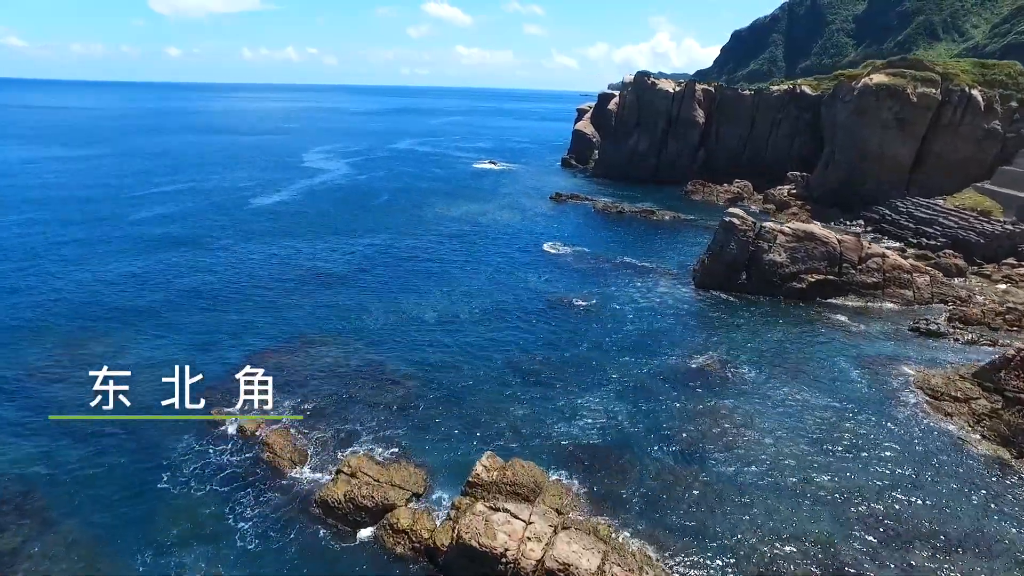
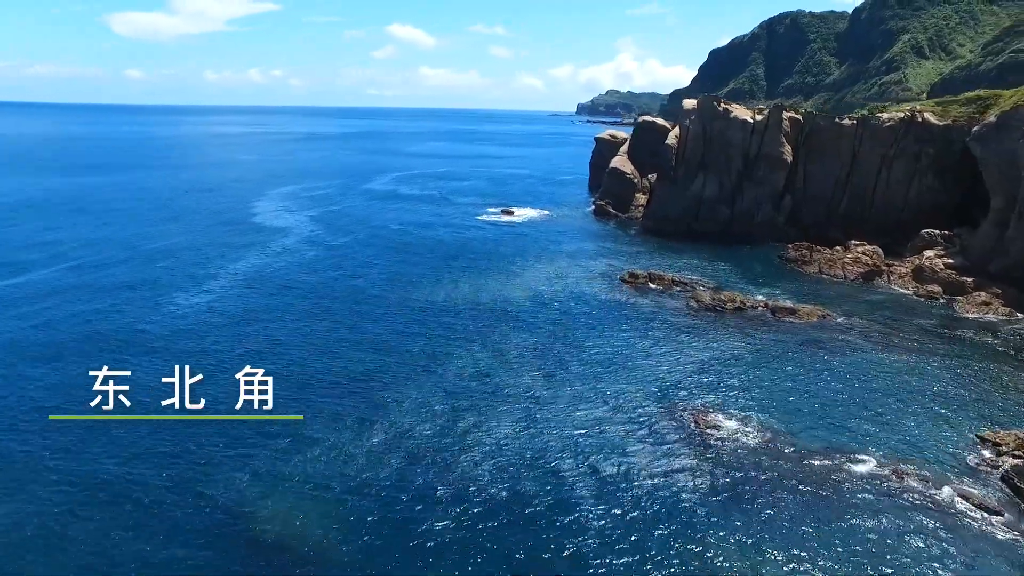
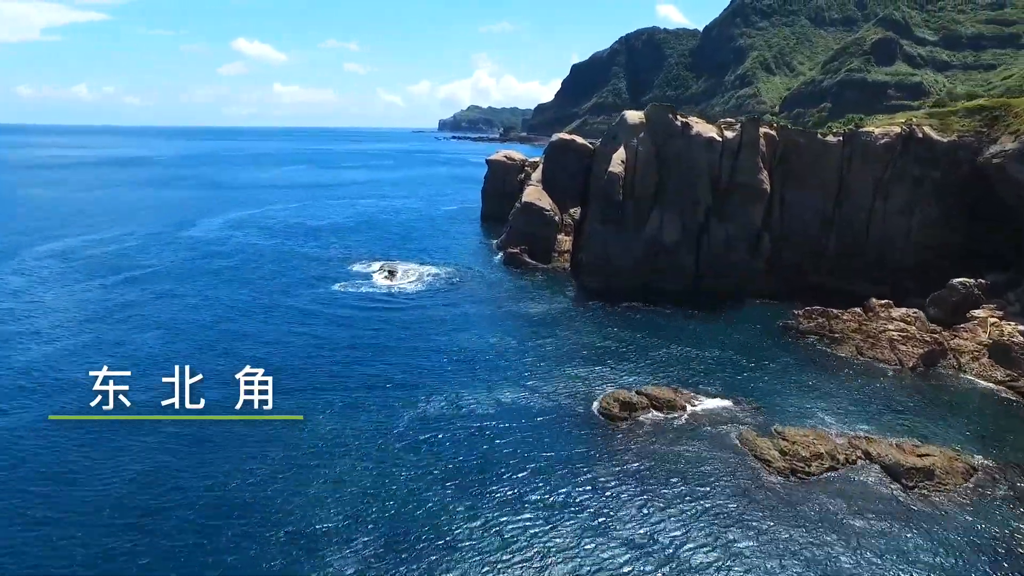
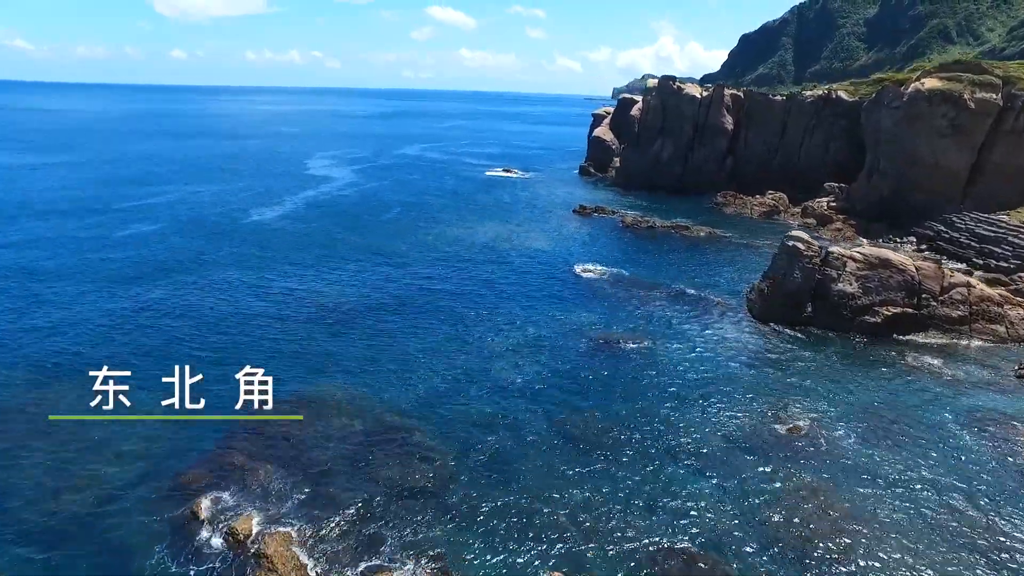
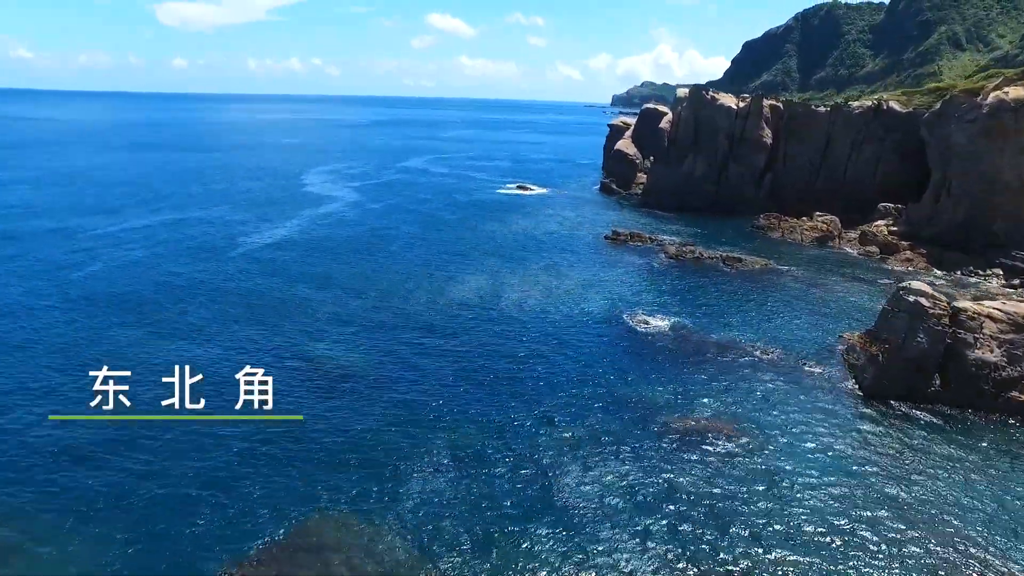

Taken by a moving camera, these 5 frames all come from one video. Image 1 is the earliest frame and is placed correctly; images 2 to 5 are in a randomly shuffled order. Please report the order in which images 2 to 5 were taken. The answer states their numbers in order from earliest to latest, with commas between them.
4, 5, 2, 3
